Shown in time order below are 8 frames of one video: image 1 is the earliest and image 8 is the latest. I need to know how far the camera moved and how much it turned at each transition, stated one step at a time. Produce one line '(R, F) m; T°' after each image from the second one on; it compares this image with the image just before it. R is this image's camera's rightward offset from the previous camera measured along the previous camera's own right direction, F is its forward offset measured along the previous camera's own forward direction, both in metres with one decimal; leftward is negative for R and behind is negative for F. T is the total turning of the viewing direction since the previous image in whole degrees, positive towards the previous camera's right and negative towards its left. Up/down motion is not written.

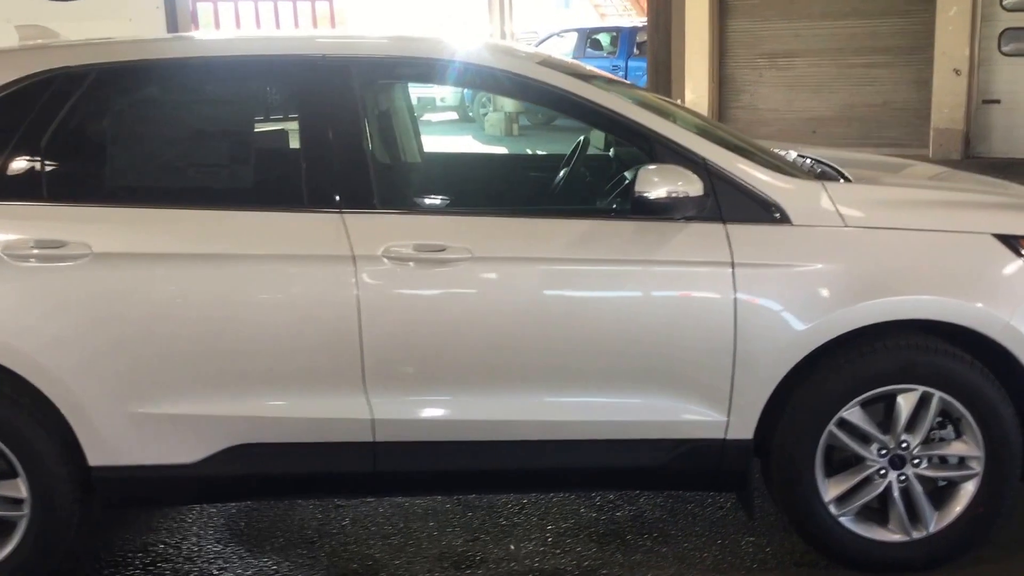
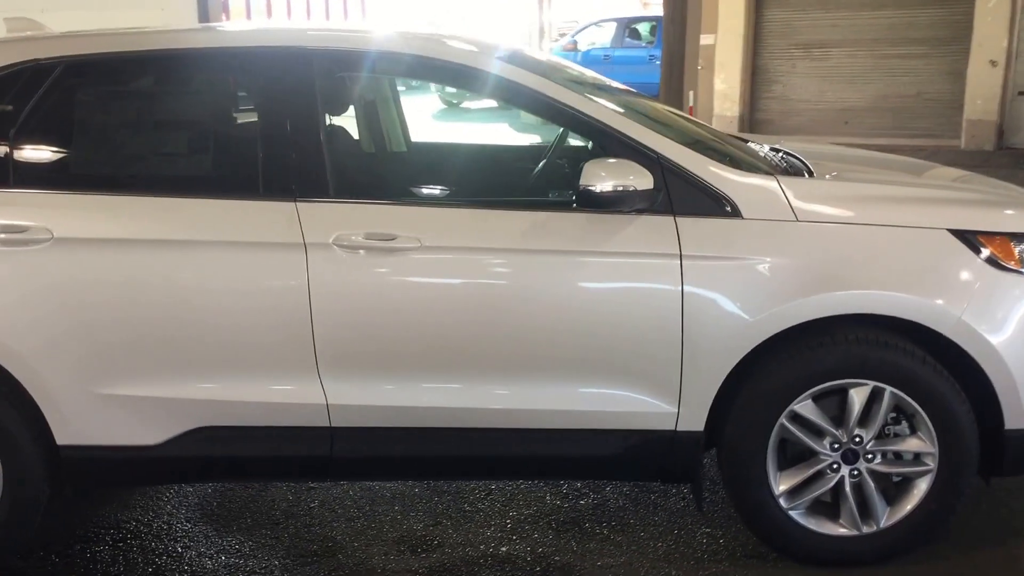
(+0.3, 0.0) m; -3°
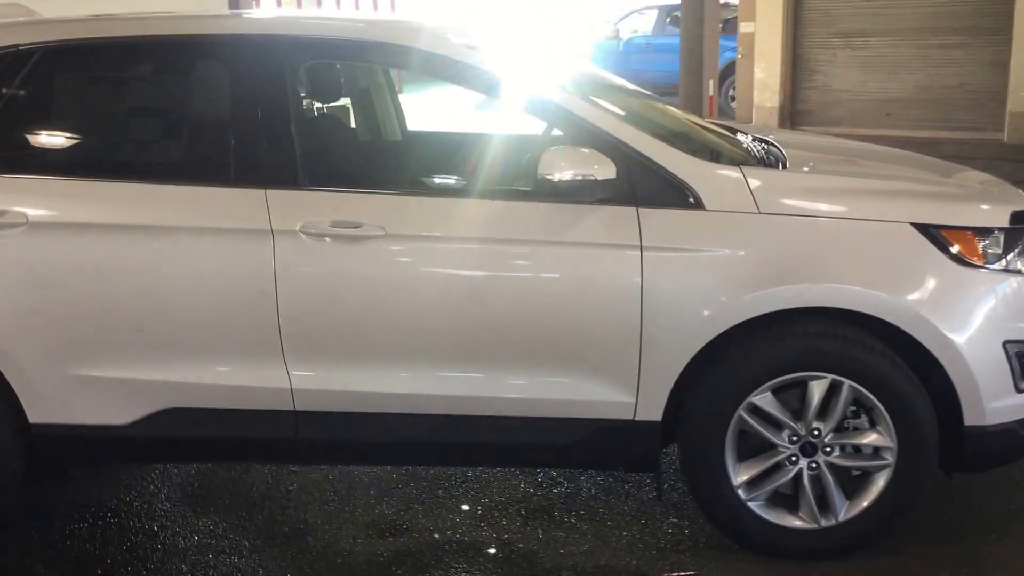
(+0.3, 0.0) m; -3°
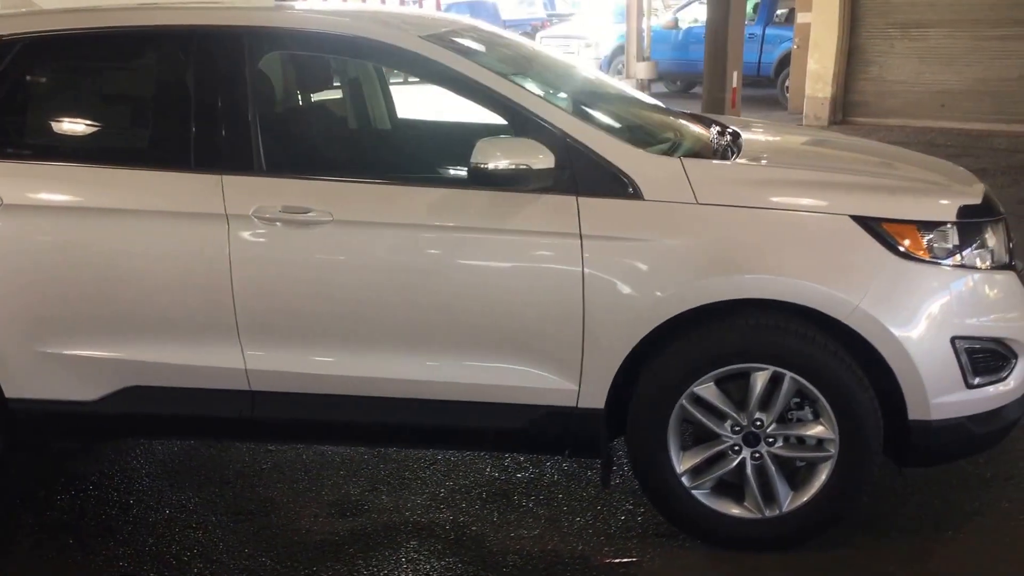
(+0.4, 0.0) m; -4°
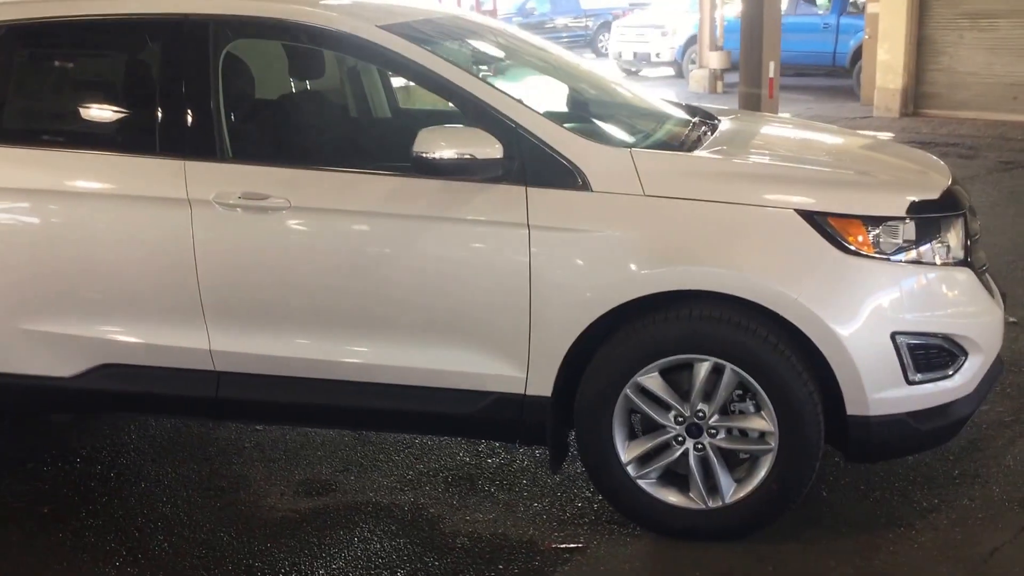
(+0.4, 0.0) m; -5°
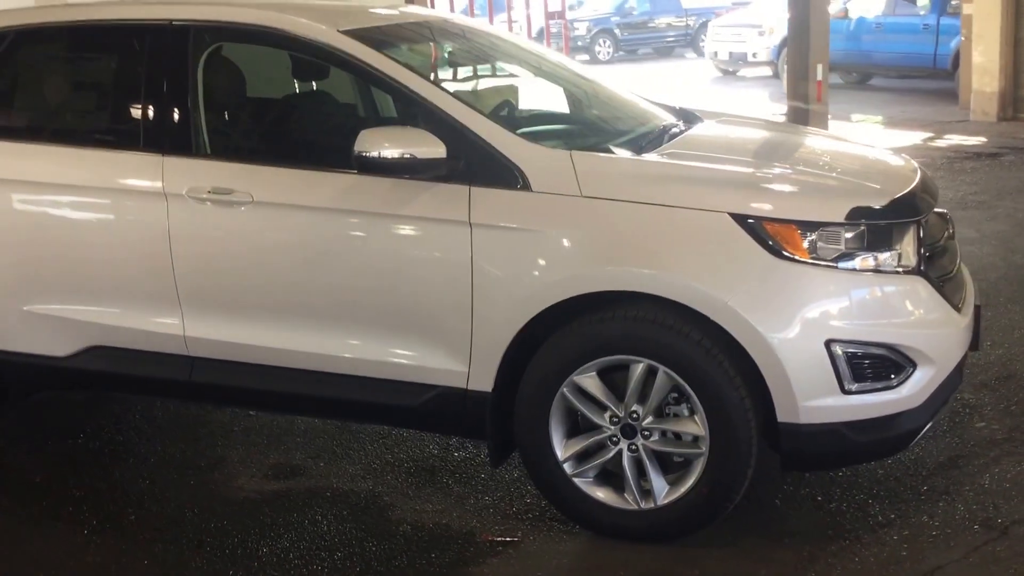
(+0.5, 0.0) m; -6°
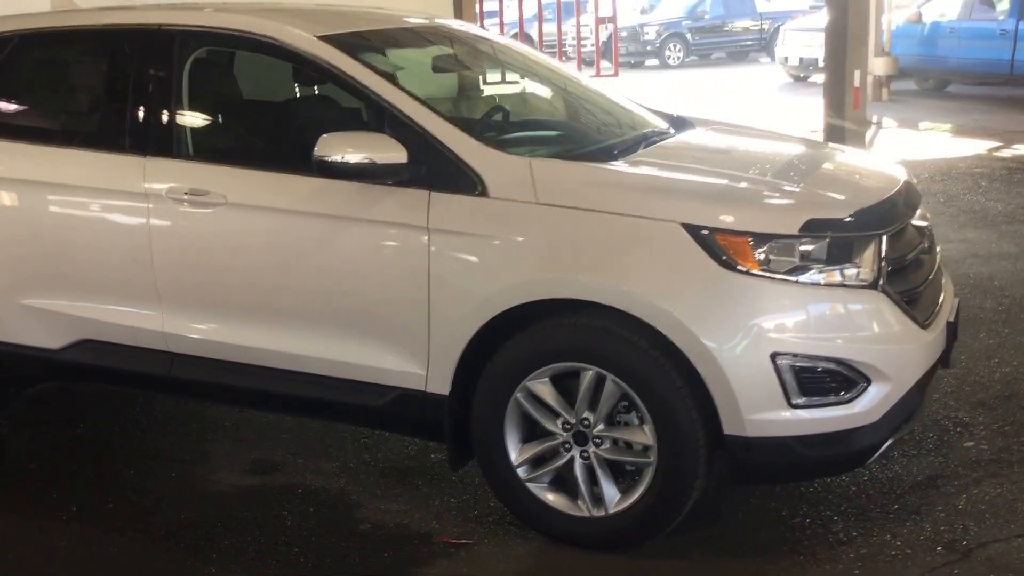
(+0.4, 0.0) m; -4°
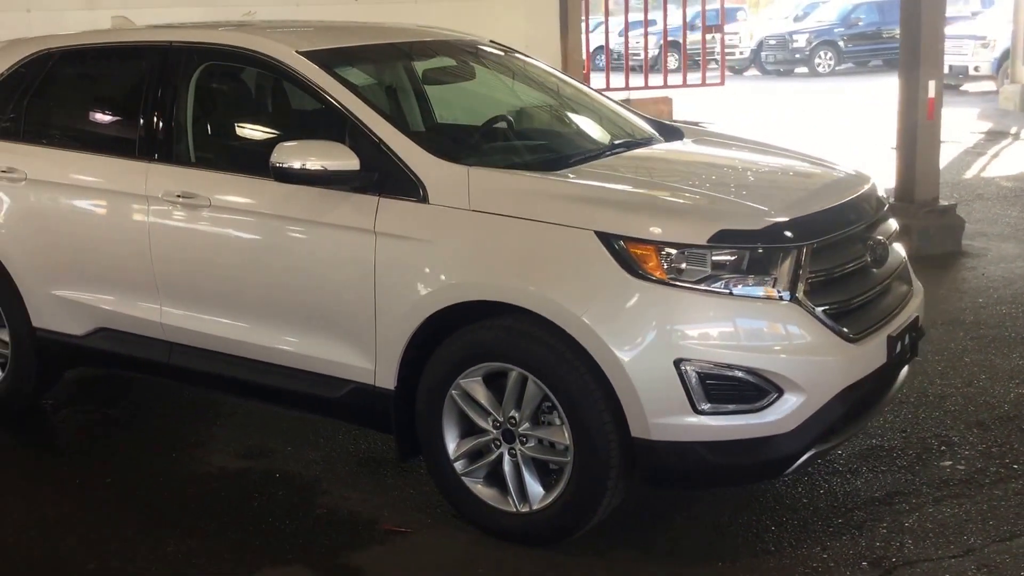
(+0.7, -0.1) m; -9°
